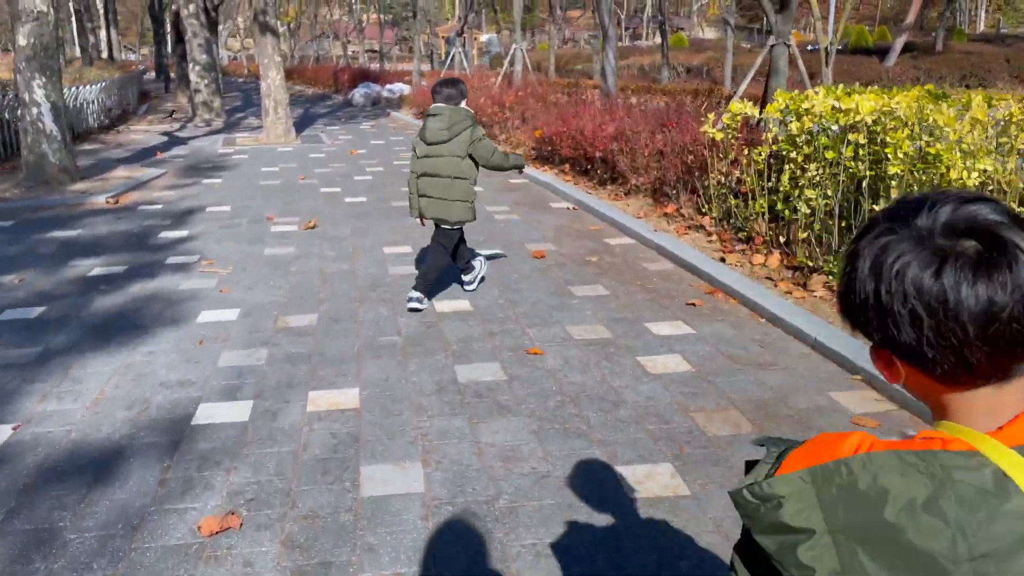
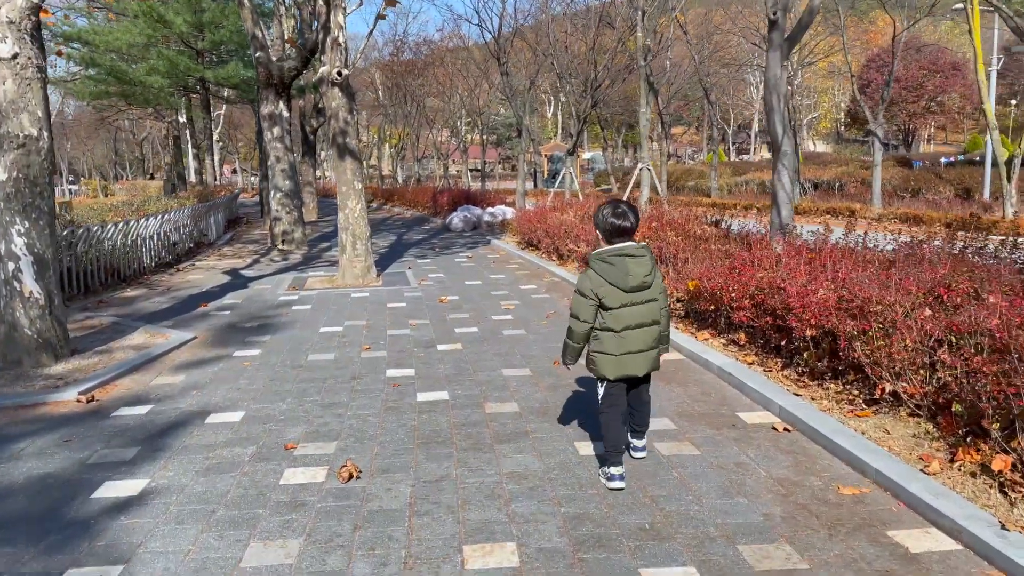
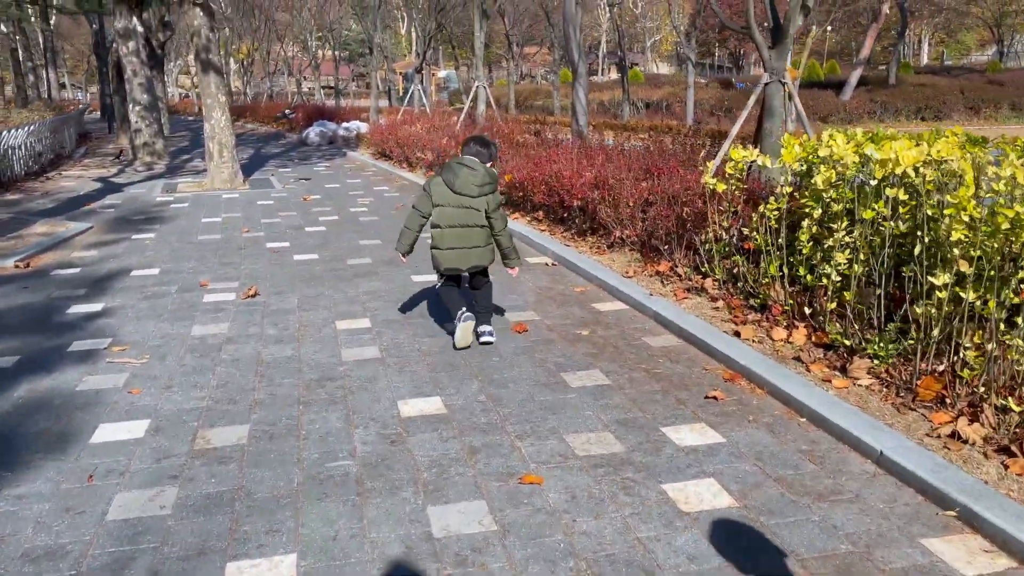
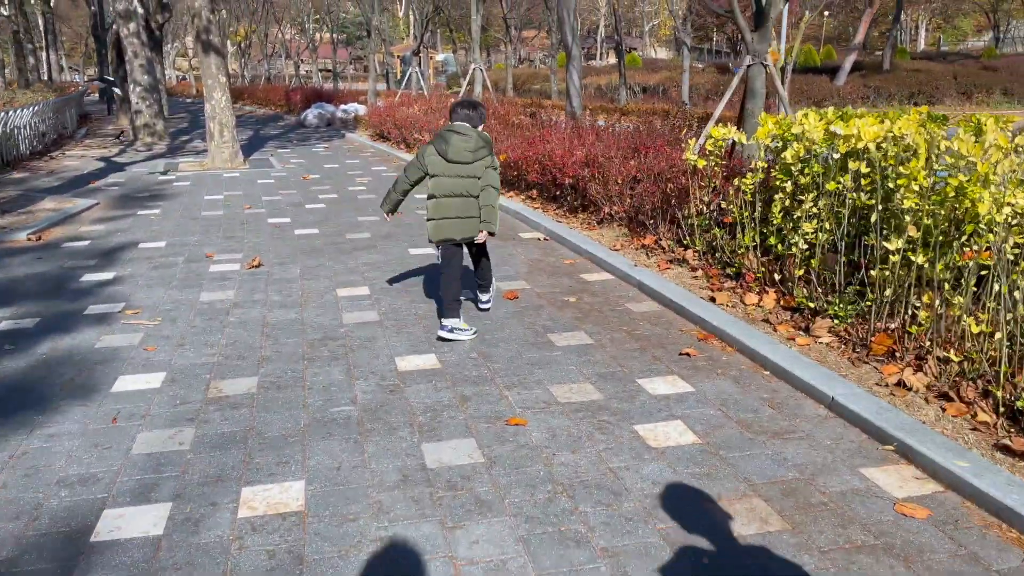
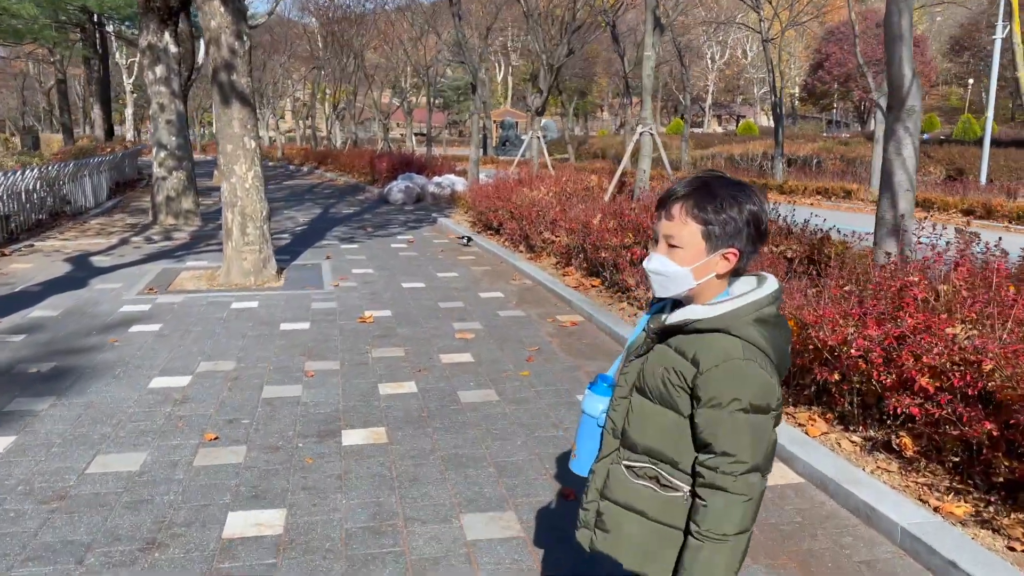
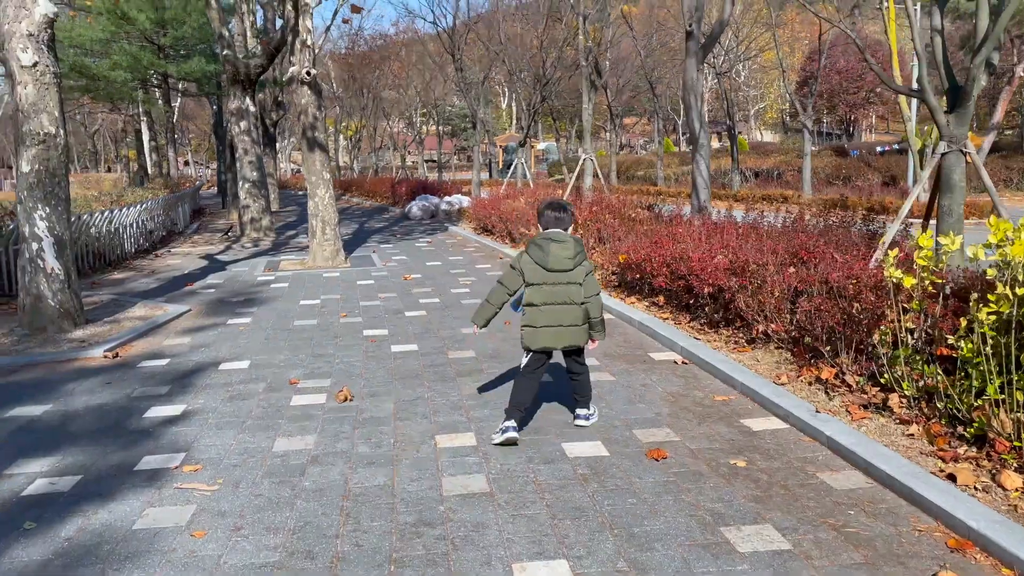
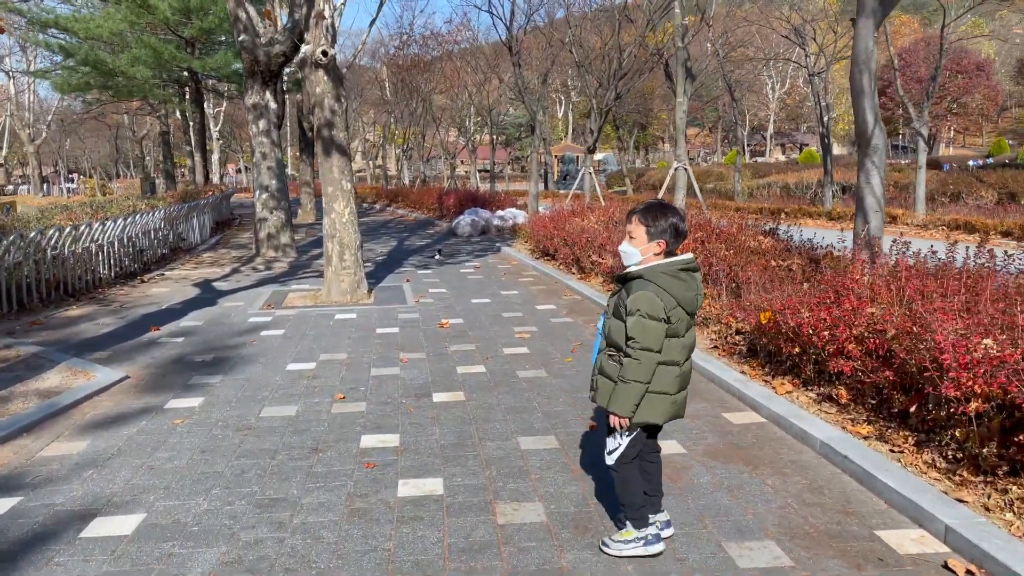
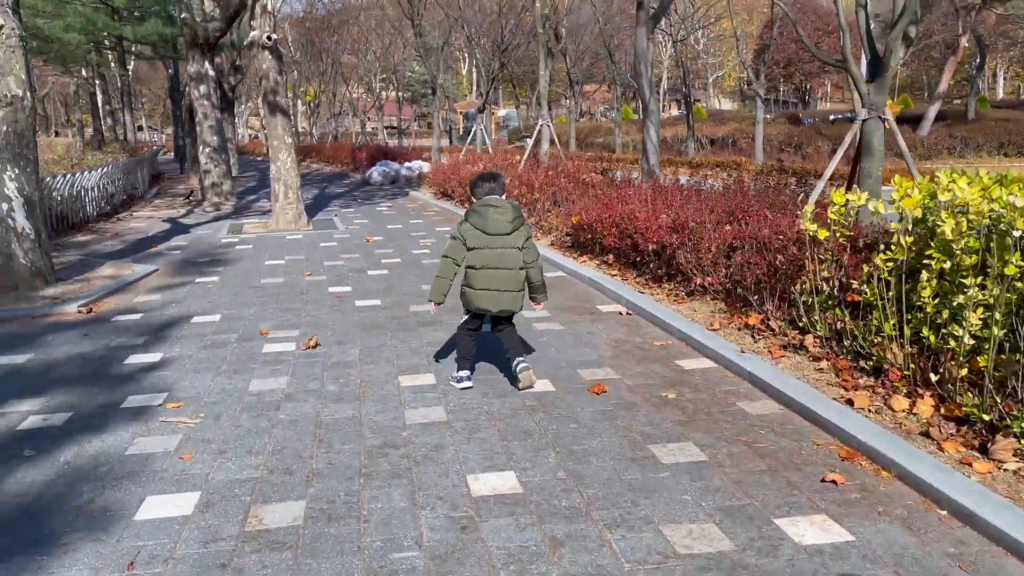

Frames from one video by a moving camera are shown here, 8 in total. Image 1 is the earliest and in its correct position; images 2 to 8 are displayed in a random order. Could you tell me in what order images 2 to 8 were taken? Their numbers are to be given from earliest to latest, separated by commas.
4, 3, 8, 6, 2, 7, 5
